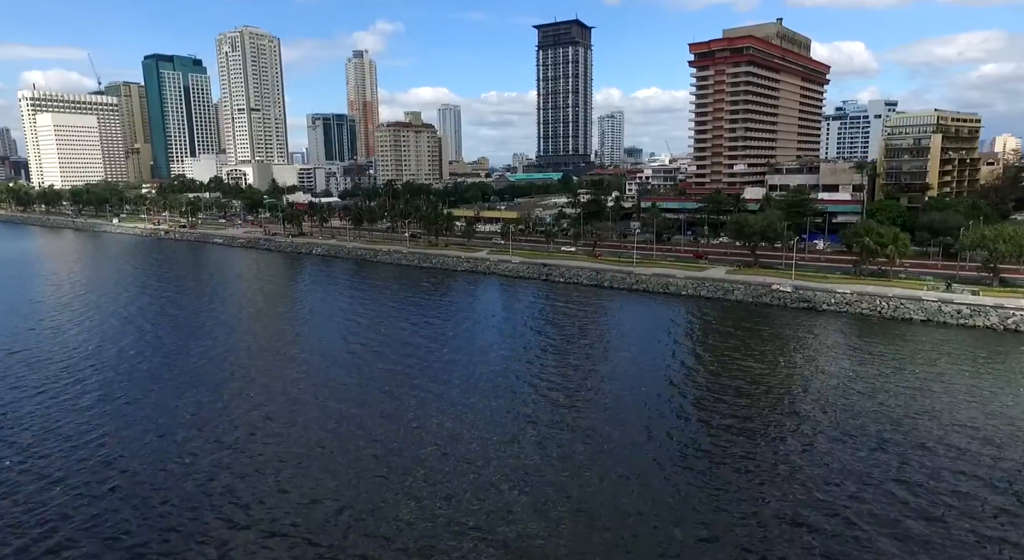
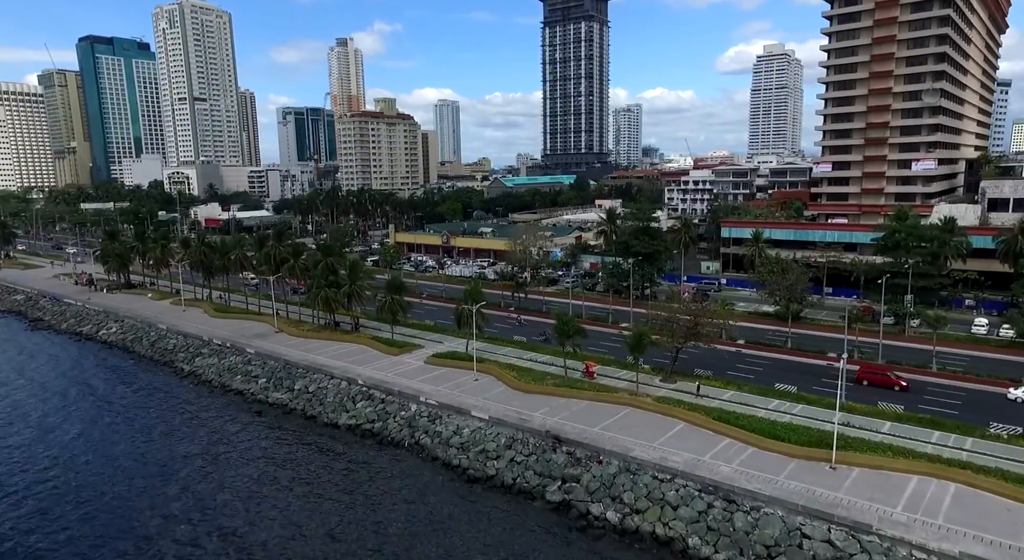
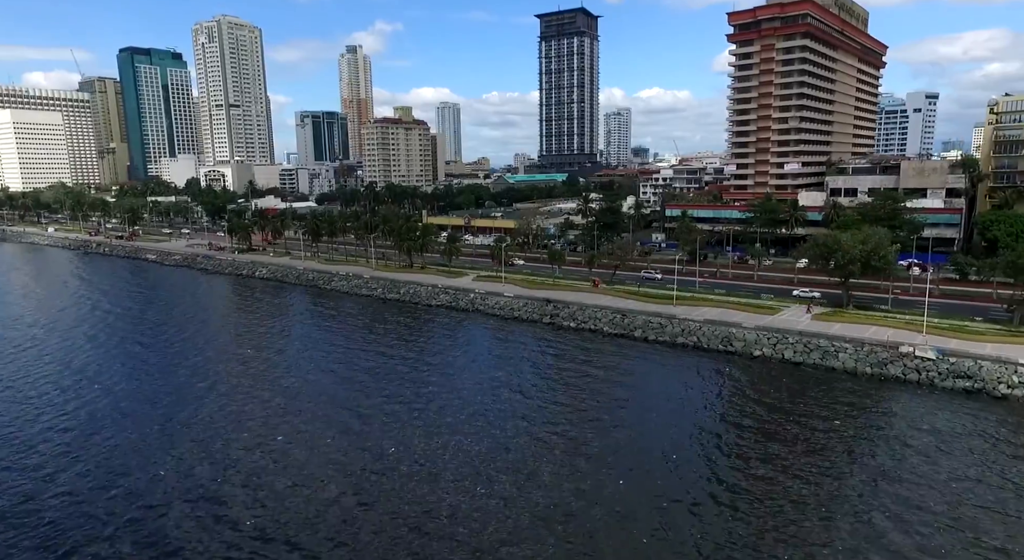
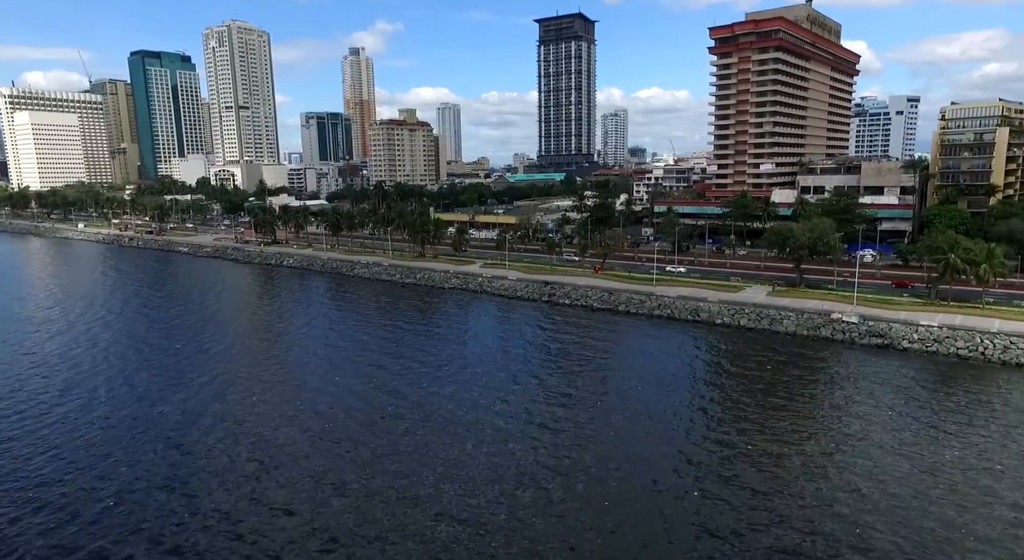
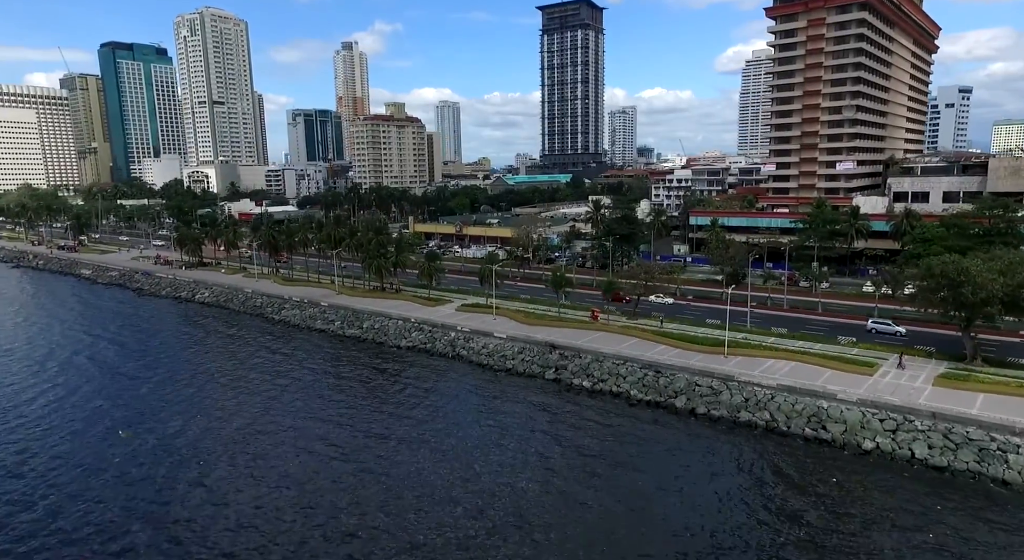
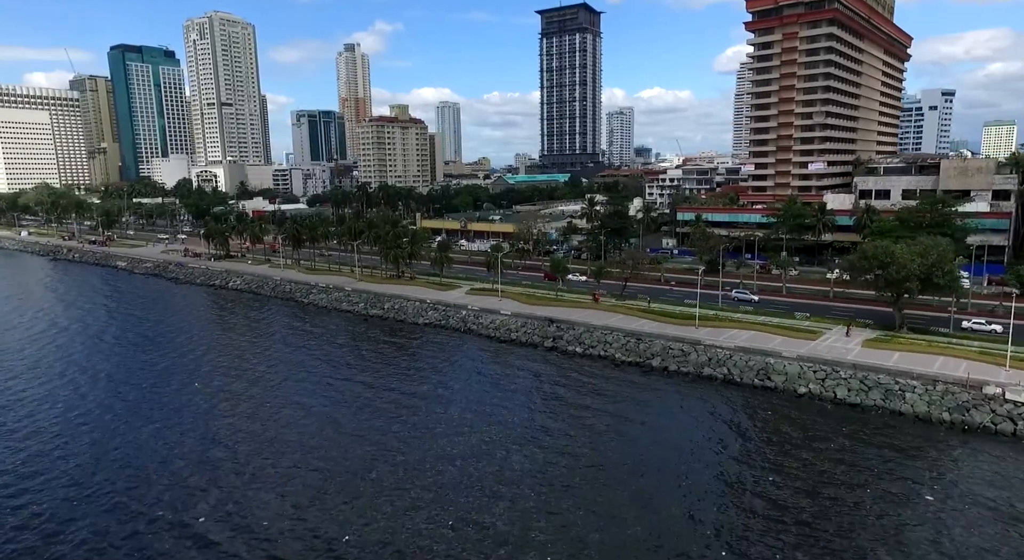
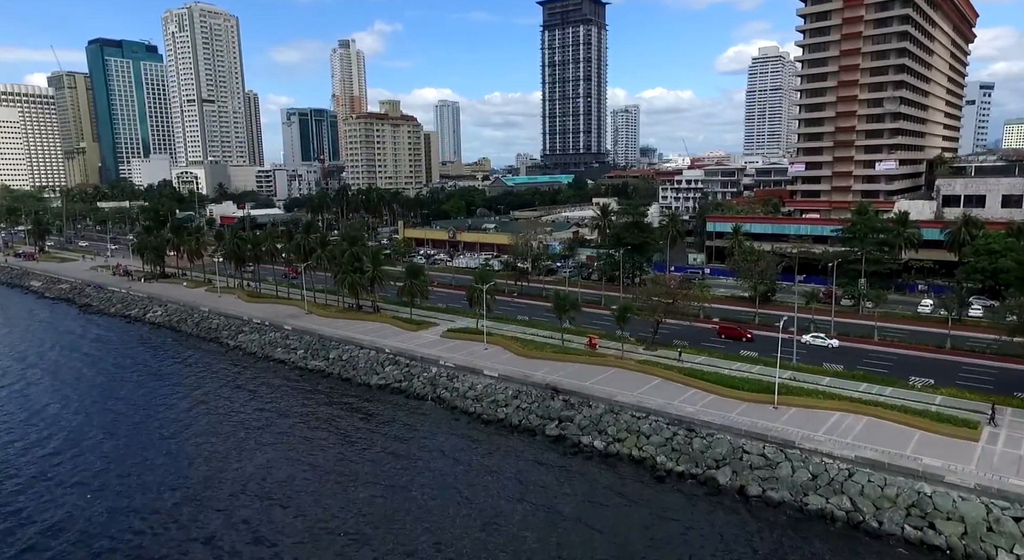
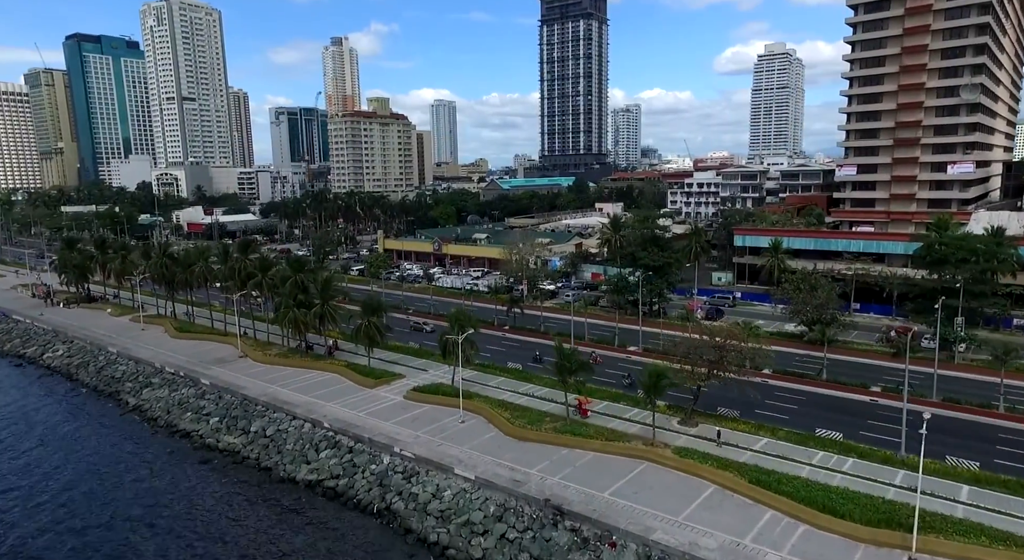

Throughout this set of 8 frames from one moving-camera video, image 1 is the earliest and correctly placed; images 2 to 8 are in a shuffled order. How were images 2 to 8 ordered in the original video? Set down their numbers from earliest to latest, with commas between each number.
4, 3, 6, 5, 7, 2, 8
